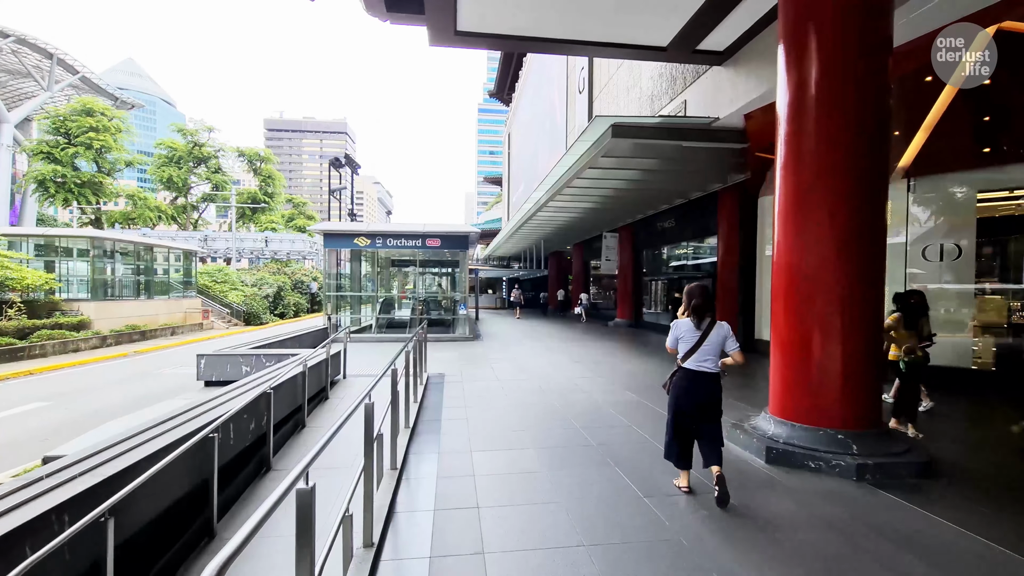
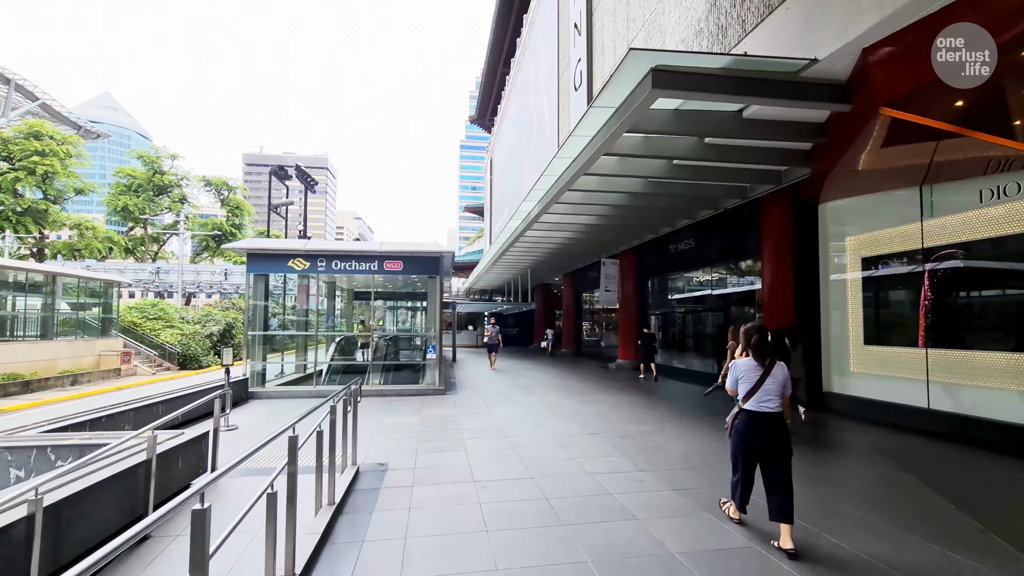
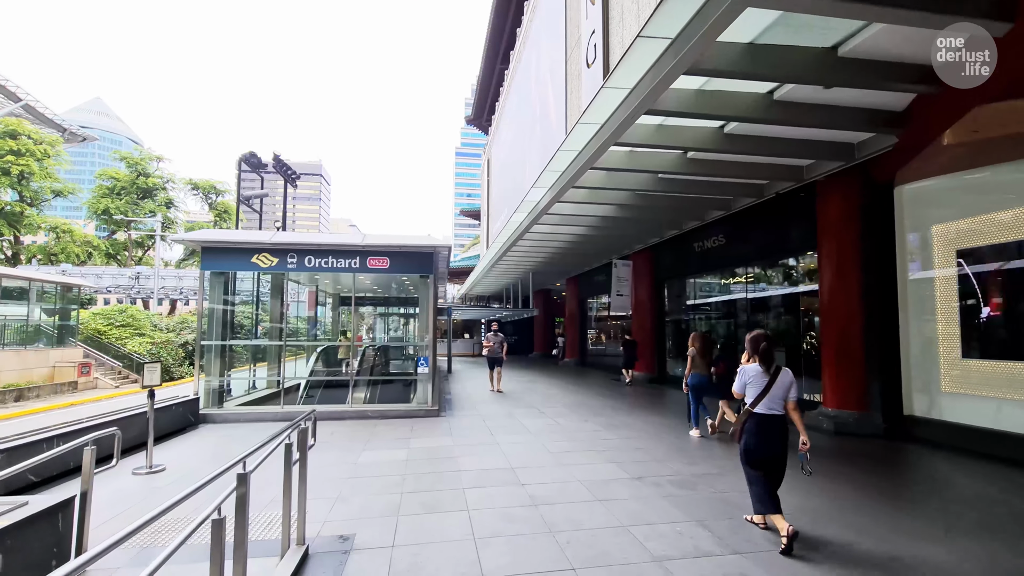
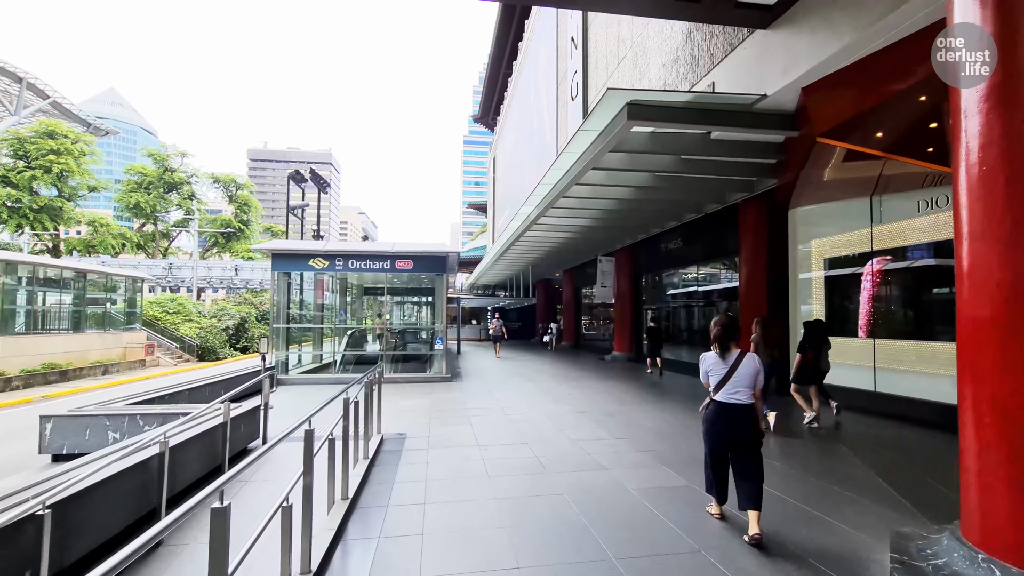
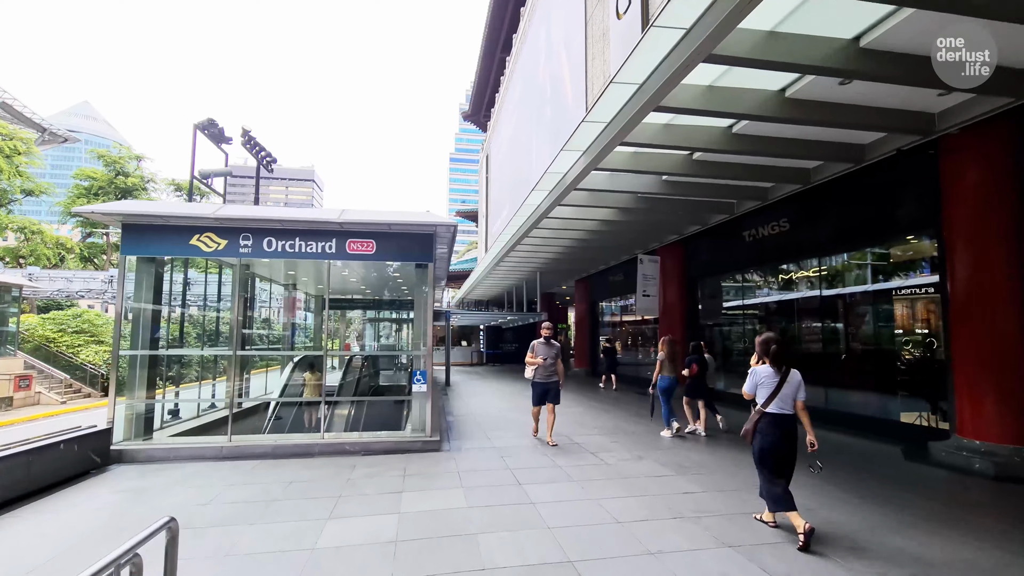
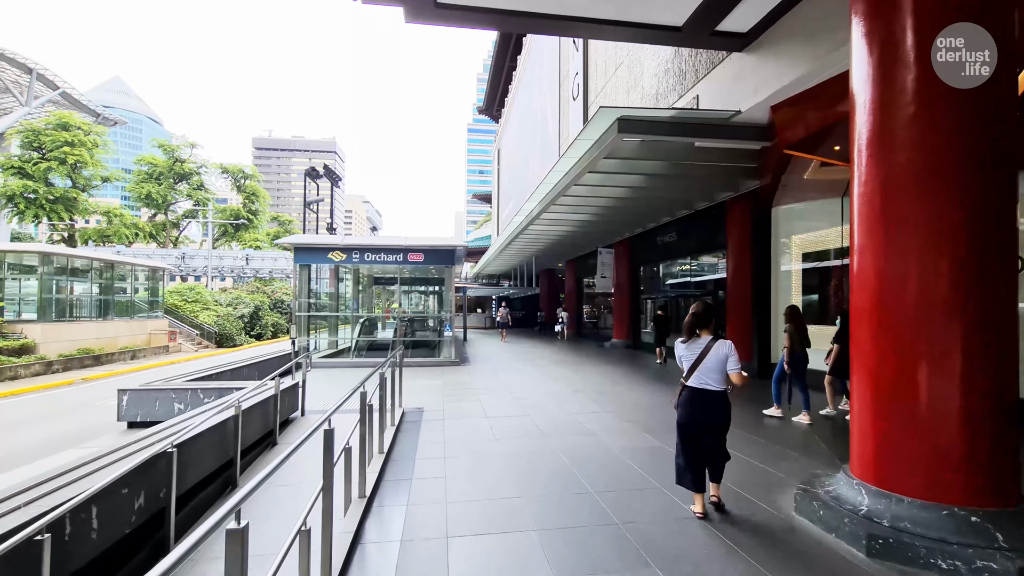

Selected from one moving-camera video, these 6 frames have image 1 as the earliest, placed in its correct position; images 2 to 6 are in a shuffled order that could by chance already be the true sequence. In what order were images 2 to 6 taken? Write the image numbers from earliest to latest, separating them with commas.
6, 4, 2, 3, 5
